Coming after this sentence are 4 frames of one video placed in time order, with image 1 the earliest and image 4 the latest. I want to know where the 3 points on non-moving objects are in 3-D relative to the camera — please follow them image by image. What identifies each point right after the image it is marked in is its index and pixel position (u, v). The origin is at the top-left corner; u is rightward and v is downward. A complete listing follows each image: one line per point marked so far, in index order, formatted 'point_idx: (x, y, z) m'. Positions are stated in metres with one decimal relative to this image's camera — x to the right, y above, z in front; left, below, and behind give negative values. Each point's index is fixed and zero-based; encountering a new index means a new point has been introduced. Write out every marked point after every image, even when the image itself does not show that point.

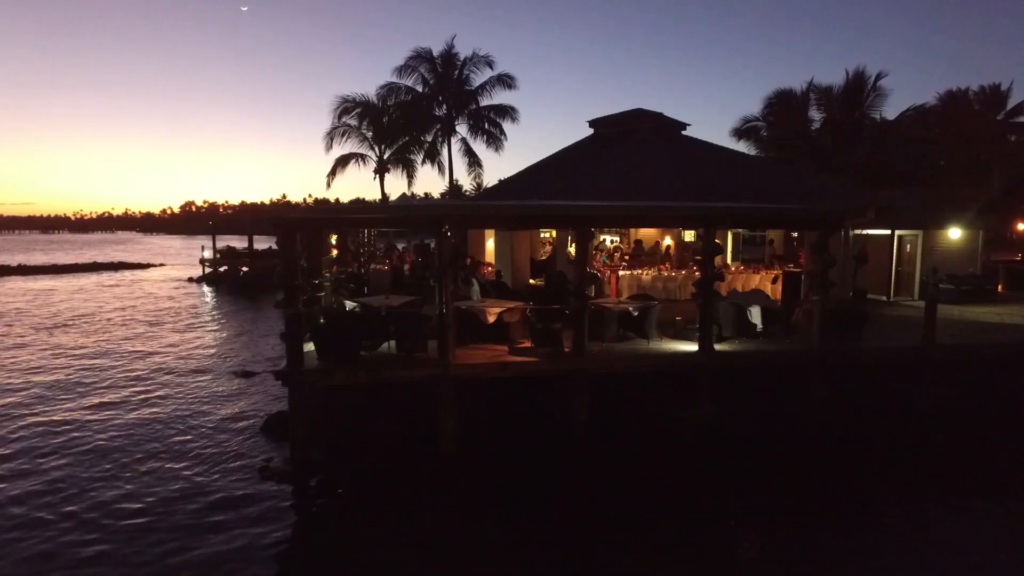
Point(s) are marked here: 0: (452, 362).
0: (-0.9, -1.1, +10.4) m
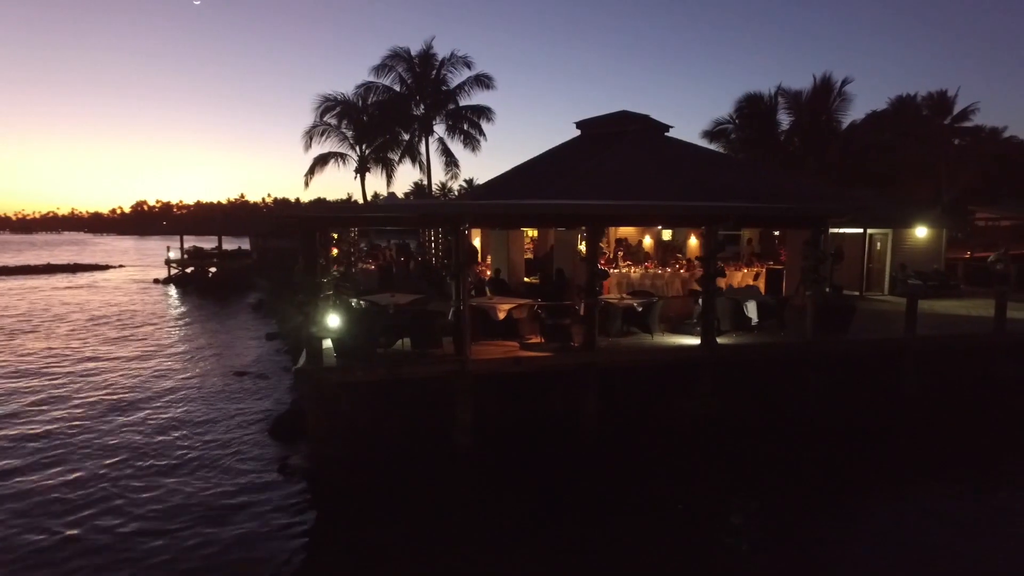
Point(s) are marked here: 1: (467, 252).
0: (-0.7, -1.1, +10.6) m
1: (-0.7, +0.6, +10.8) m
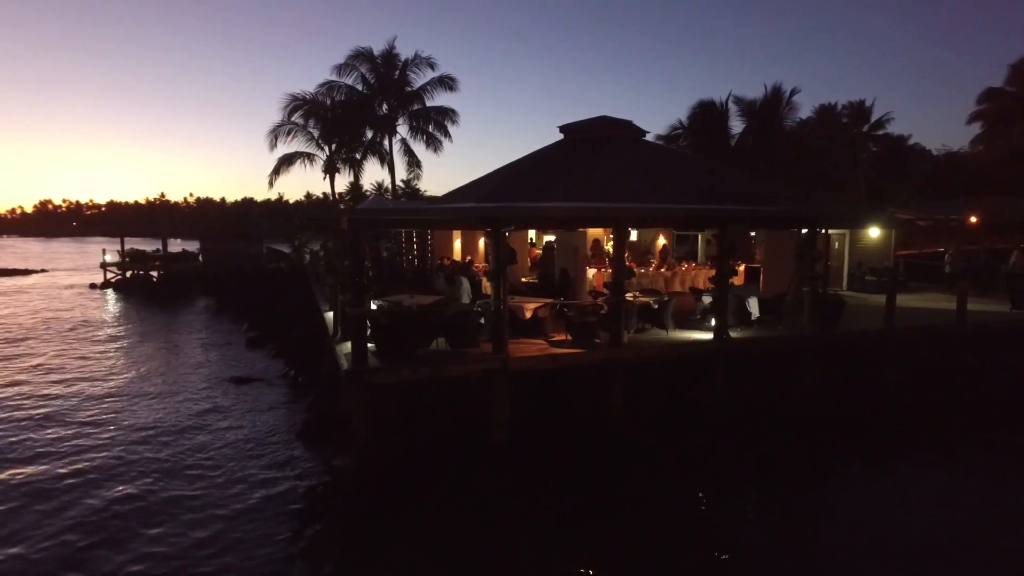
0: (-0.1, -1.1, +10.9) m
1: (-0.1, +0.6, +11.1) m
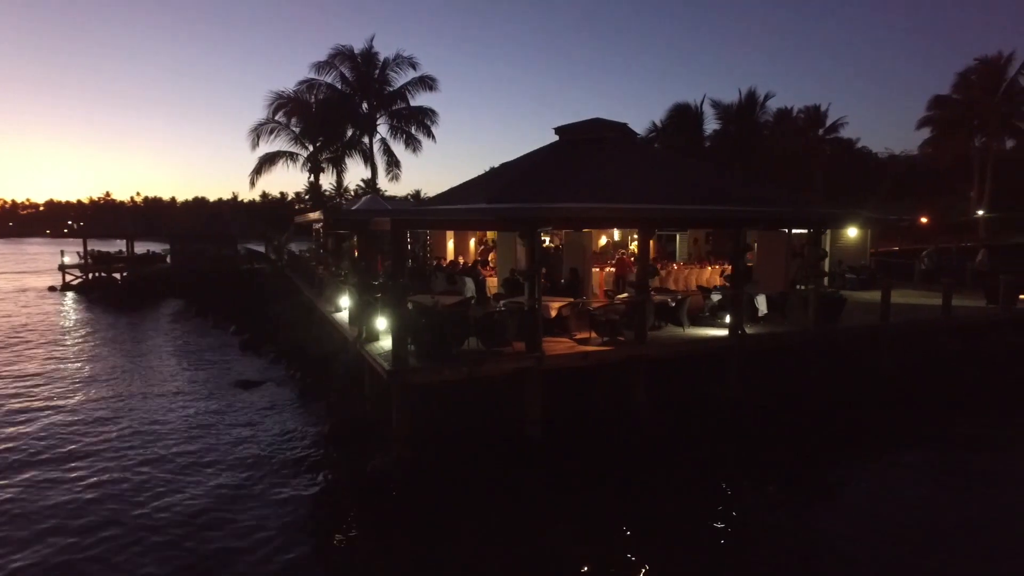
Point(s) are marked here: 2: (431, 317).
0: (+0.4, -1.1, +11.1) m
1: (+0.3, +0.6, +11.3) m
2: (-1.4, -0.5, +10.9) m
